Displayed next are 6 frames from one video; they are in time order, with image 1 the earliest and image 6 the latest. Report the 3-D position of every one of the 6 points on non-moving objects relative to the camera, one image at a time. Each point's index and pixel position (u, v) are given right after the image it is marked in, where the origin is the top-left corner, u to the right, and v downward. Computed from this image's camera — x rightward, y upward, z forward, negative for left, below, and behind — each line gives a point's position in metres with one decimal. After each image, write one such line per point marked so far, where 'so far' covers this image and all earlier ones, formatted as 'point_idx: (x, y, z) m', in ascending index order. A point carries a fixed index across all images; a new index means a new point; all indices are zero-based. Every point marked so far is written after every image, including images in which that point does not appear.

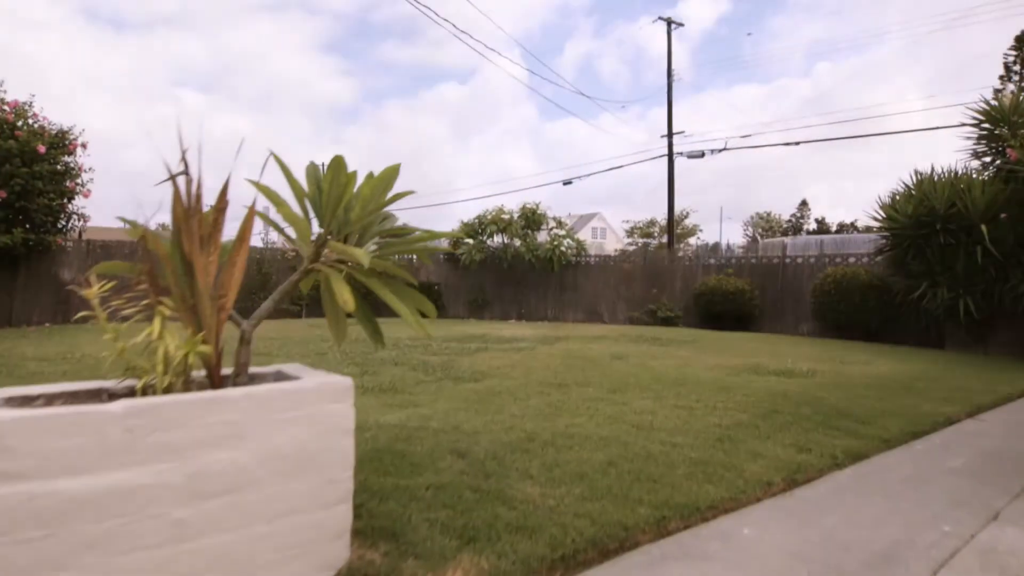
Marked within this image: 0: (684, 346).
0: (+2.6, -0.9, +9.0) m
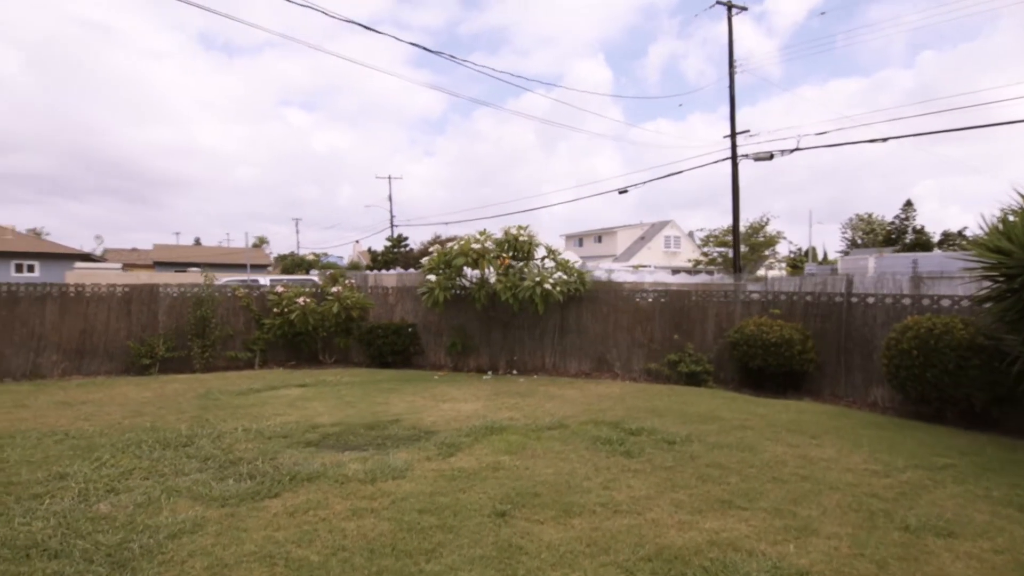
0: (+1.5, -1.7, +5.9) m
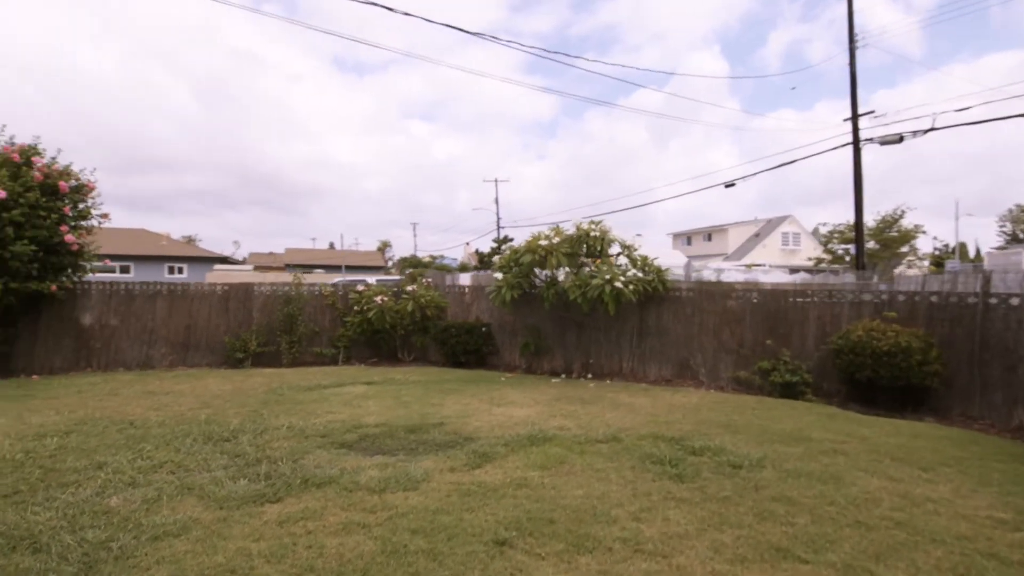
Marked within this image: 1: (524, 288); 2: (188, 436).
0: (+1.8, -1.7, +5.1) m
1: (+0.2, 0.0, +10.1) m
2: (-3.3, -1.5, +6.1) m
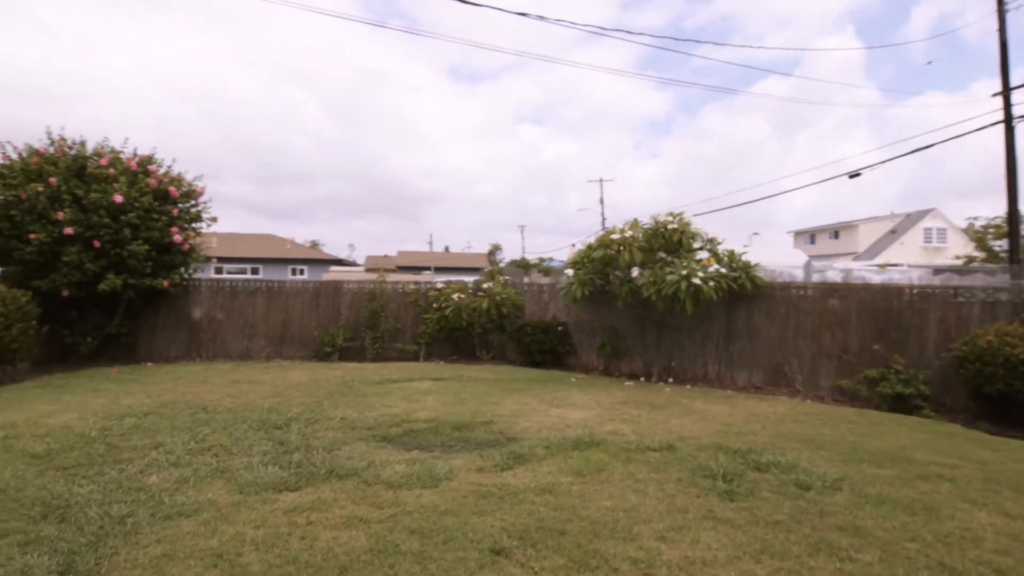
0: (+2.0, -1.6, +4.4) m
1: (+1.4, 0.0, +9.7) m
2: (-2.9, -1.4, +6.4) m
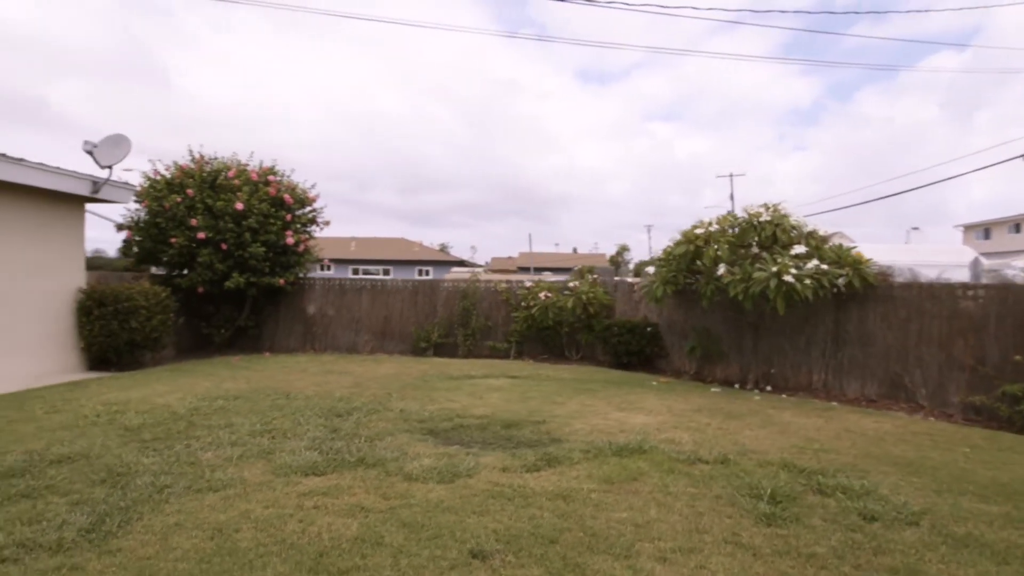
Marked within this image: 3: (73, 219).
0: (+2.0, -1.6, +3.8) m
1: (+2.6, +0.1, +9.1) m
2: (-2.3, -1.4, +6.8) m
3: (-7.0, +1.1, +9.3) m
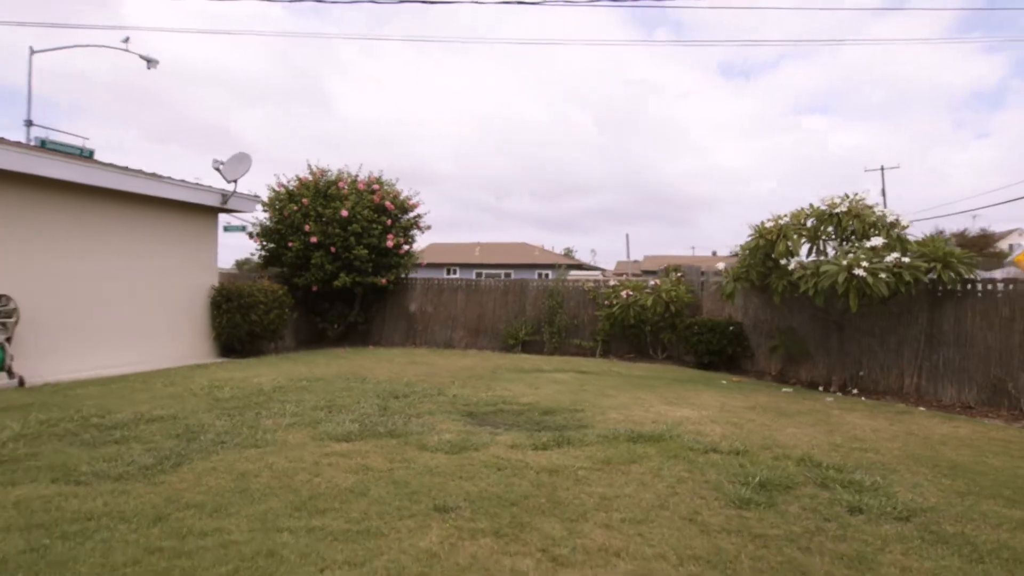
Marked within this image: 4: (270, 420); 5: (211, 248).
0: (+1.8, -1.4, +3.7) m
1: (+3.6, +0.1, +8.7) m
2: (-1.7, -1.3, +7.6) m
3: (-5.7, +1.1, +11.2) m
4: (-2.4, -1.3, +6.0) m
5: (-5.7, +0.7, +11.2) m
